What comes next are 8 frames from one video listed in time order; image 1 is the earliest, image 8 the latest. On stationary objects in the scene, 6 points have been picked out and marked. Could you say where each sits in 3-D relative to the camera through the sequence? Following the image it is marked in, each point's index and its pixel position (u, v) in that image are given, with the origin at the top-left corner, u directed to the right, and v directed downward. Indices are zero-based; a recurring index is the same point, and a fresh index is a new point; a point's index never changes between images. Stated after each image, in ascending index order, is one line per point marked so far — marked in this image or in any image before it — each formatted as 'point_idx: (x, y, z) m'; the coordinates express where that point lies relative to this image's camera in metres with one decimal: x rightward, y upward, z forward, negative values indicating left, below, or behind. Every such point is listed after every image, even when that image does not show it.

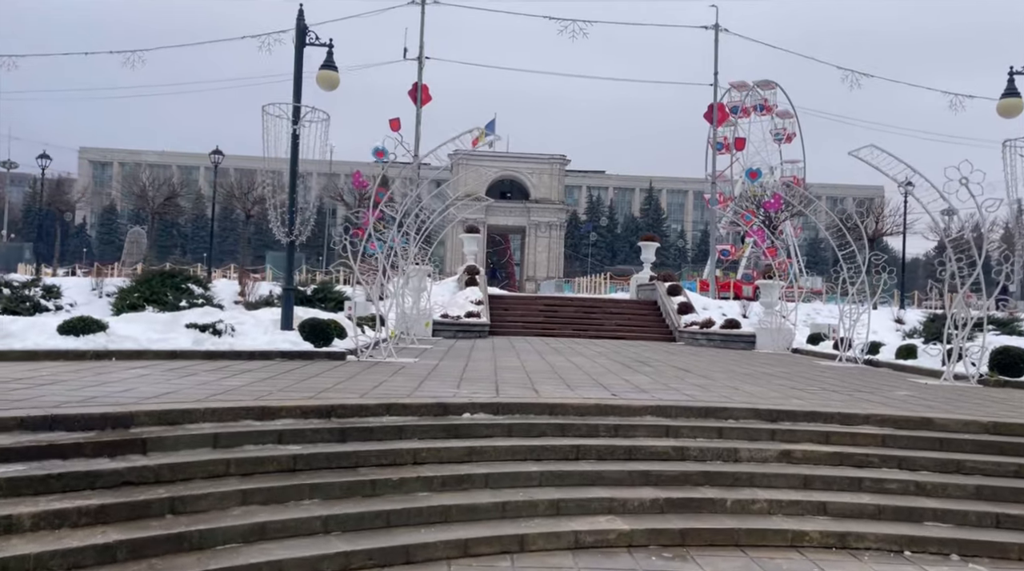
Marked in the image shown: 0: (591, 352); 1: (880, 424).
0: (+1.5, -1.3, +17.8) m
1: (+3.4, -1.3, +8.5) m
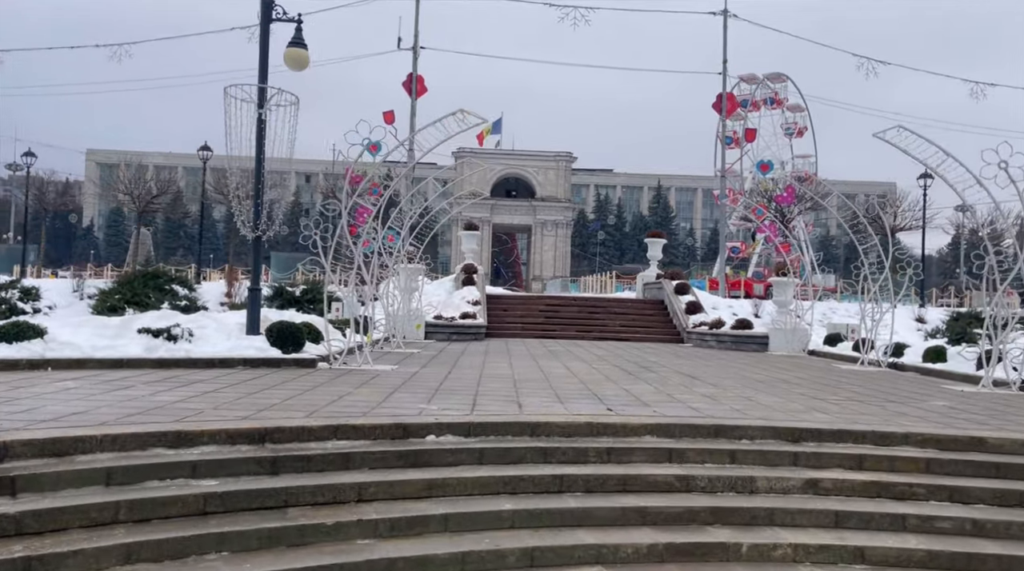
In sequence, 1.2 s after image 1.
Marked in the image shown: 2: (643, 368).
0: (+1.5, -1.3, +16.6) m
1: (+3.2, -1.3, +7.2) m
2: (+1.9, -1.2, +13.5) m
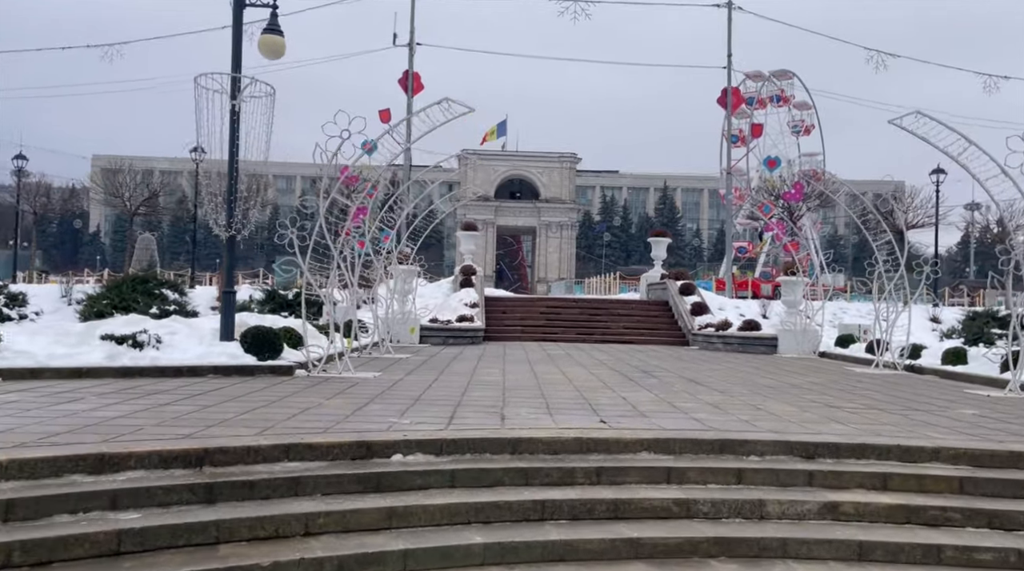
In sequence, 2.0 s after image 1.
0: (+1.4, -1.3, +15.8) m
1: (+3.1, -1.2, +6.4) m
2: (+1.8, -1.2, +12.8) m
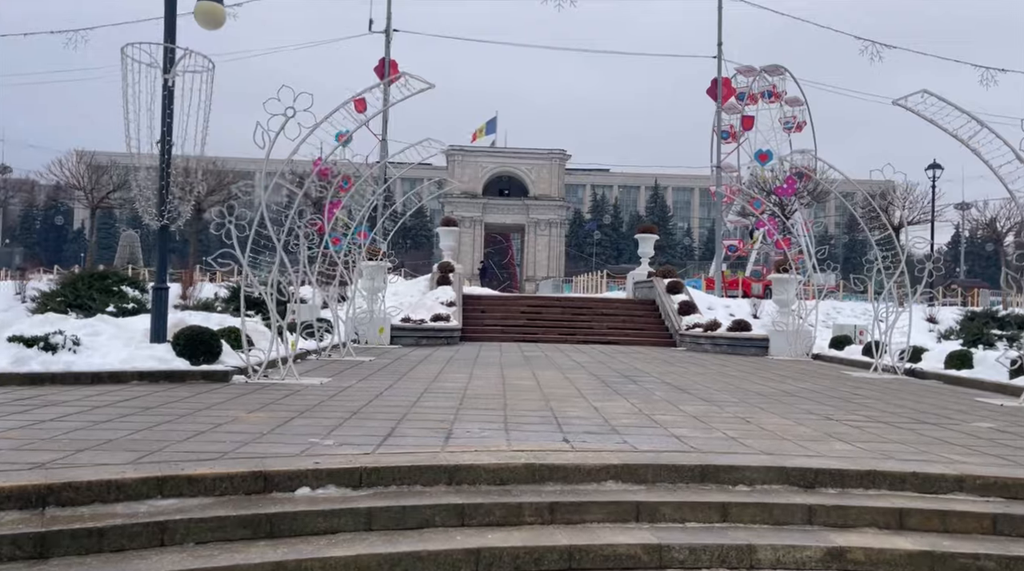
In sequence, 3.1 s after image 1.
0: (+0.9, -1.2, +14.7) m
1: (+2.7, -1.2, +5.3) m
2: (+1.4, -1.2, +11.7) m
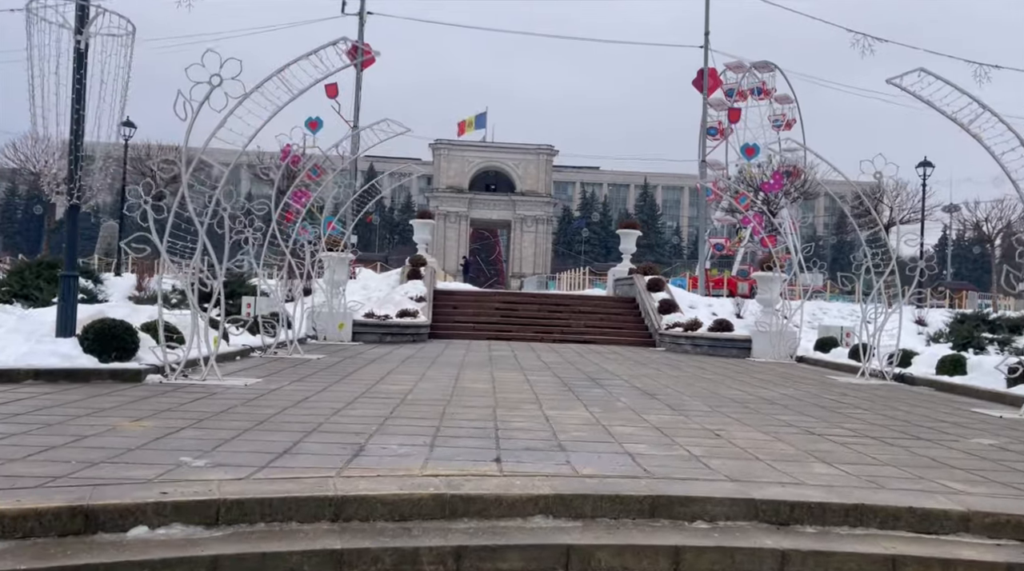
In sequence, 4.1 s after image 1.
0: (+0.4, -1.2, +13.7) m
1: (+2.3, -1.2, +4.4) m
2: (+0.9, -1.1, +10.7) m
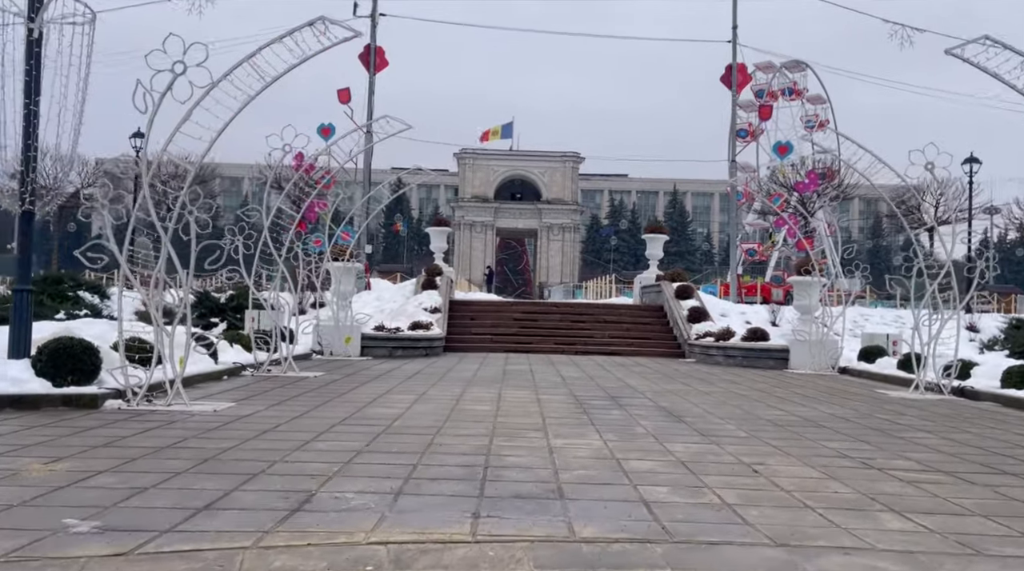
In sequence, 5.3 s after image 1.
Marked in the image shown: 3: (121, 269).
0: (+0.6, -1.3, +12.6) m
1: (+2.2, -1.2, +3.2) m
2: (+1.0, -1.2, +9.5) m
3: (-3.3, +0.1, +7.8) m
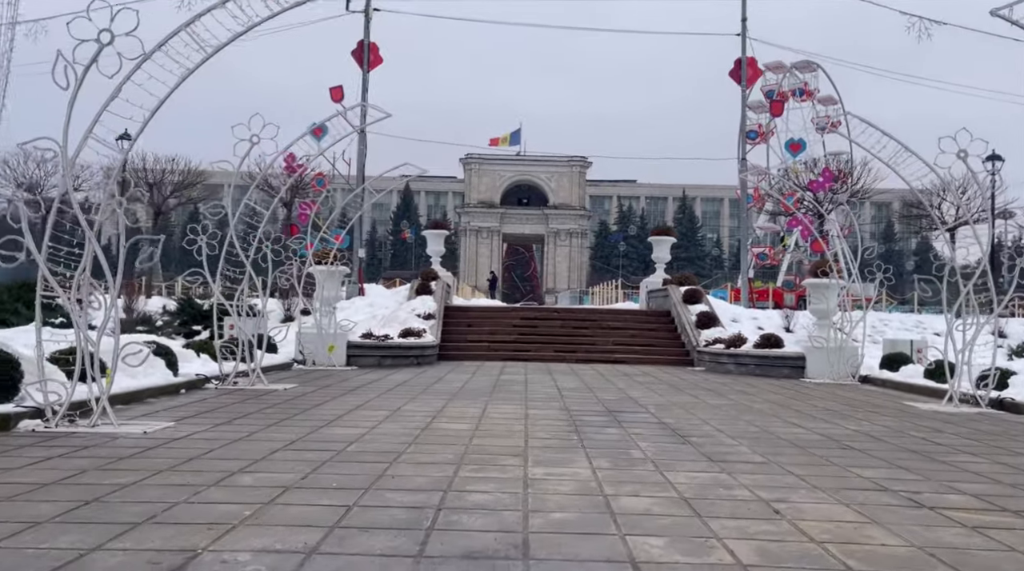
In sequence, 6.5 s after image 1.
0: (+0.5, -1.3, +11.5) m
1: (+2.0, -1.1, +2.1) m
2: (+0.9, -1.2, +8.5) m
3: (-3.5, +0.1, +6.8) m
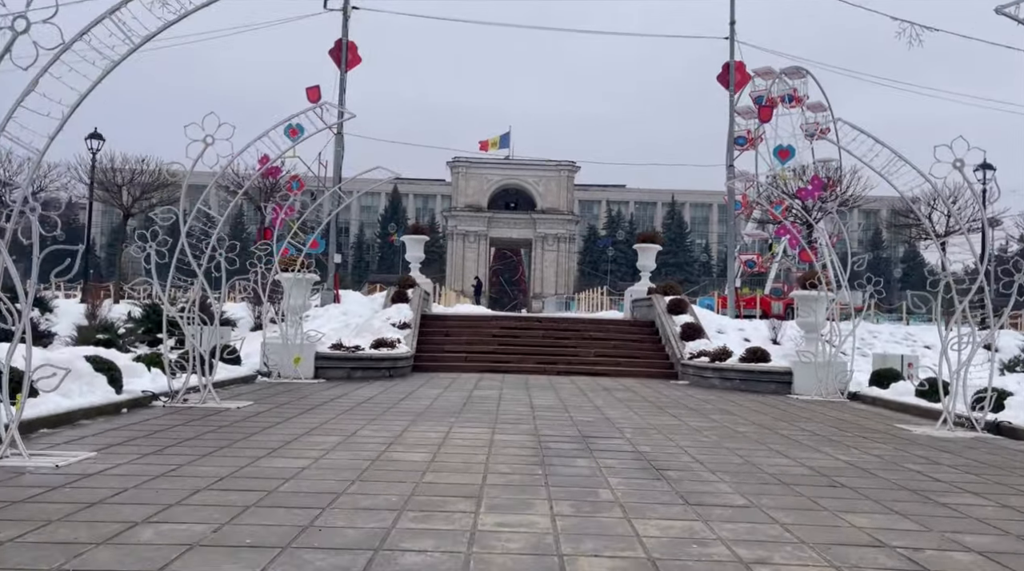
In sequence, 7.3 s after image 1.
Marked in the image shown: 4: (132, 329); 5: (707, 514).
0: (+0.1, -1.5, +10.8) m
1: (+1.8, -1.3, +1.5) m
2: (+0.5, -1.4, +7.8) m
3: (-3.8, 0.0, +6.1) m
4: (-7.0, -0.8, +17.0) m
5: (+1.1, -1.3, +5.1) m
